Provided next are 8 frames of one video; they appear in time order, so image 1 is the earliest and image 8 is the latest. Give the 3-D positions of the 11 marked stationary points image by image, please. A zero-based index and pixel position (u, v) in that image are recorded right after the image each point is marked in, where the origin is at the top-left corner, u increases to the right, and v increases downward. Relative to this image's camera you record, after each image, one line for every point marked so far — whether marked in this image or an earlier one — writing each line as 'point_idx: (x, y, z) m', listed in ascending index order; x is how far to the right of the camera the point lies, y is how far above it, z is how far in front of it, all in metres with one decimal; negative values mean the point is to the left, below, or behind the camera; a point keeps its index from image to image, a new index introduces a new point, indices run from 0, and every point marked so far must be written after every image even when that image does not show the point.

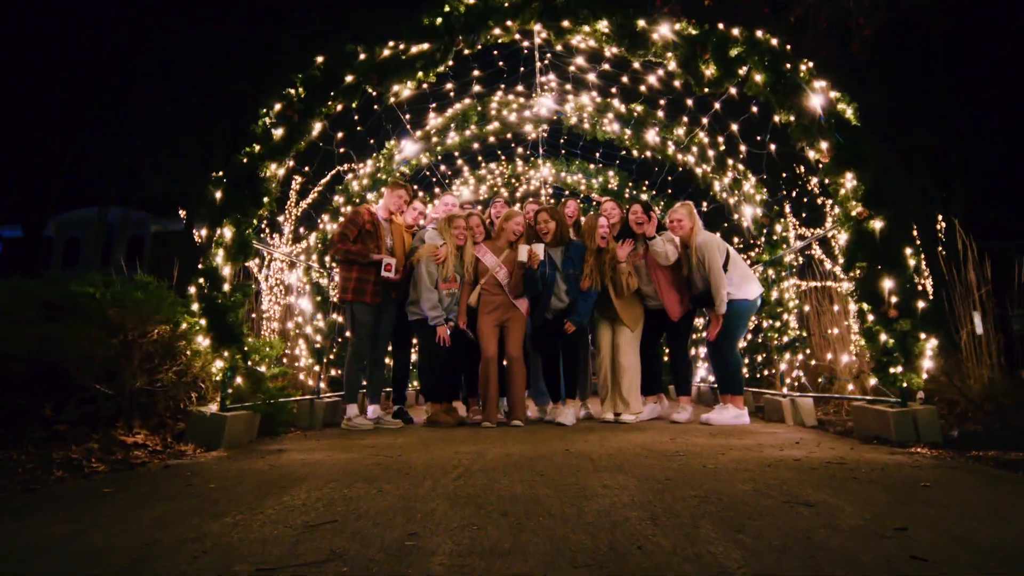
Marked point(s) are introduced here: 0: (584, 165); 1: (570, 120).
0: (+0.6, +1.0, +6.2) m
1: (+0.5, +1.3, +5.5) m
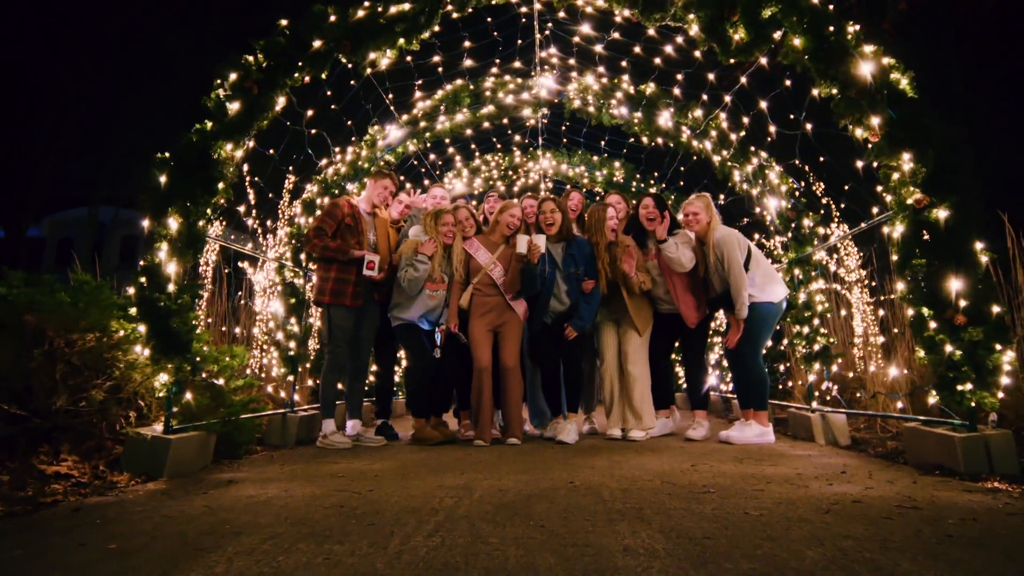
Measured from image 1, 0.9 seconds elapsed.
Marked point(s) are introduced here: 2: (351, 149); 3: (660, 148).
0: (+0.6, +1.0, +5.7) m
1: (+0.4, +1.3, +4.9) m
2: (-1.0, +0.9, +4.6) m
3: (+1.1, +1.0, +5.1) m
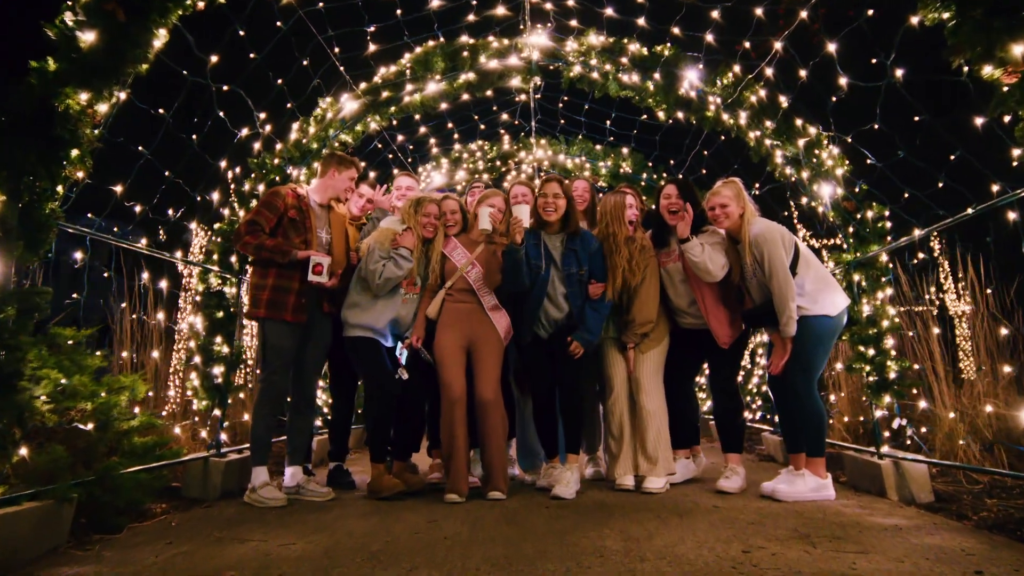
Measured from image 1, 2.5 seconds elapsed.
0: (+0.5, +1.0, +4.8) m
1: (+0.3, +1.2, +4.0) m
2: (-1.1, +0.9, +3.7) m
3: (+1.0, +1.0, +4.2) m
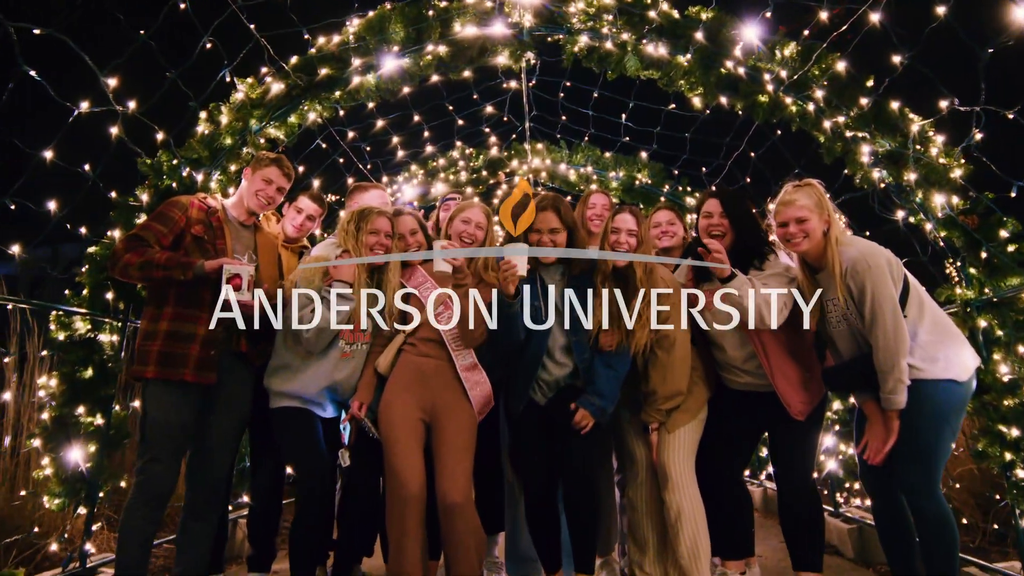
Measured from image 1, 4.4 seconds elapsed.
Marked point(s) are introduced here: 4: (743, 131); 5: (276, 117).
0: (+0.4, +0.7, +3.8) m
1: (+0.3, +1.1, +3.0) m
2: (-1.2, +0.7, +2.7) m
3: (+0.9, +0.8, +3.2) m
4: (+1.0, +0.7, +3.1) m
5: (-1.0, +0.7, +2.9) m
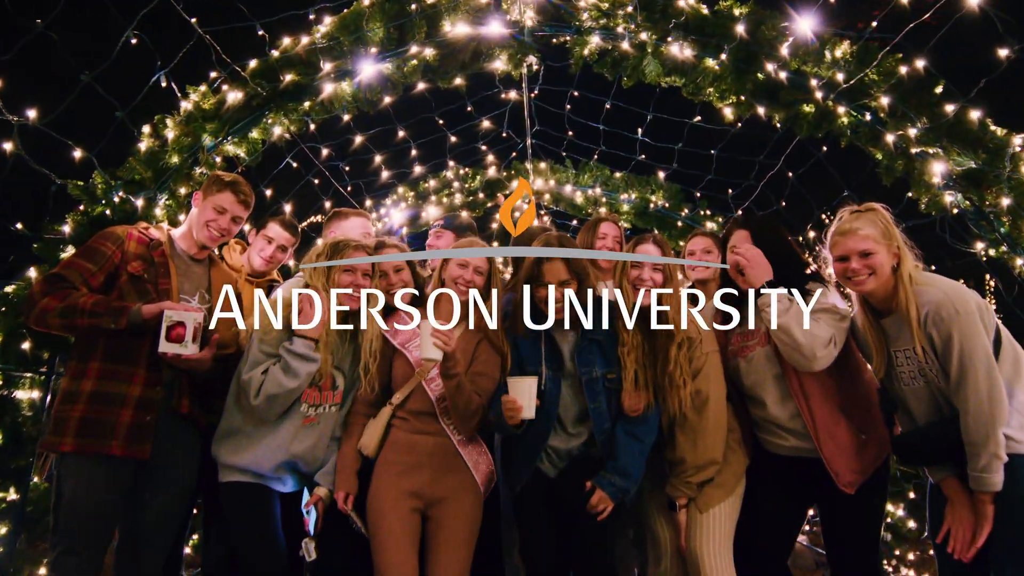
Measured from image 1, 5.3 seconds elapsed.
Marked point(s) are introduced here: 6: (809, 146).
0: (+0.4, +0.6, +3.3) m
1: (+0.3, +0.9, +2.6) m
2: (-1.2, +0.5, +2.3) m
3: (+0.9, +0.6, +2.7) m
4: (+1.0, +0.5, +2.7) m
5: (-1.0, +0.5, +2.4) m
6: (+1.1, +0.5, +2.6) m
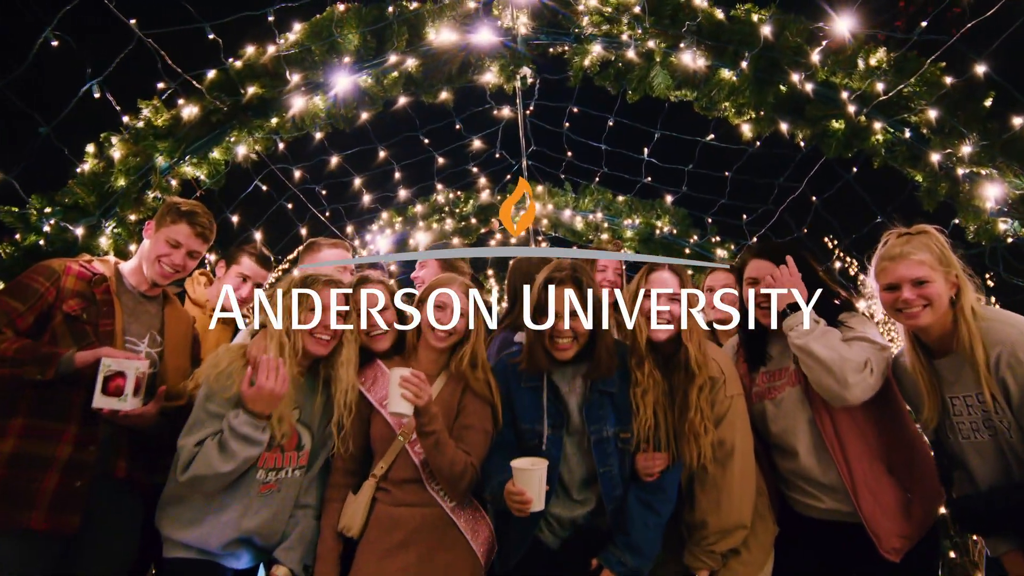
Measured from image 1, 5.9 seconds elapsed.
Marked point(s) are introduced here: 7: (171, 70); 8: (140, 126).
0: (+0.4, +0.4, +3.1) m
1: (+0.3, +0.8, +2.3) m
2: (-1.2, +0.4, +2.0) m
3: (+0.9, +0.5, +2.5) m
4: (+1.0, +0.4, +2.4) m
5: (-1.0, +0.4, +2.2) m
6: (+1.0, +0.4, +2.3) m
7: (-1.0, +0.6, +2.1) m
8: (-1.1, +0.5, +2.0) m
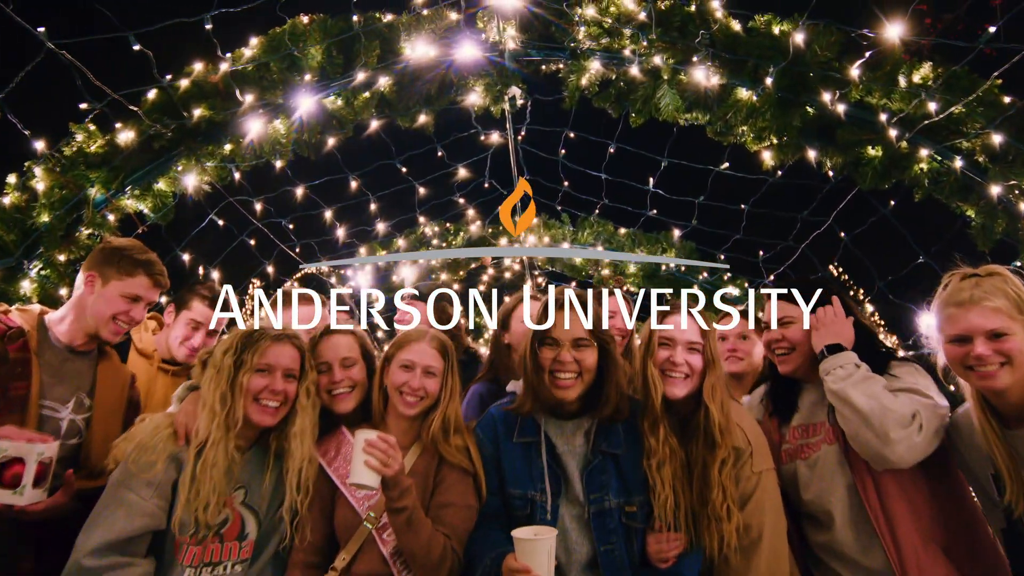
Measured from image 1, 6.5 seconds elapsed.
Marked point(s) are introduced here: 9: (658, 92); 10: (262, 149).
0: (+0.4, +0.2, +2.8) m
1: (+0.2, +0.6, +2.1) m
2: (-1.3, +0.3, +1.7) m
3: (+0.9, +0.3, +2.2) m
4: (+1.0, +0.3, +2.1) m
5: (-1.0, +0.3, +1.9) m
6: (+1.0, +0.3, +2.0) m
7: (-1.0, +0.5, +1.8) m
8: (-1.1, +0.3, +1.8) m
9: (+0.4, +0.5, +2.0) m
10: (-0.7, +0.4, +2.0) m
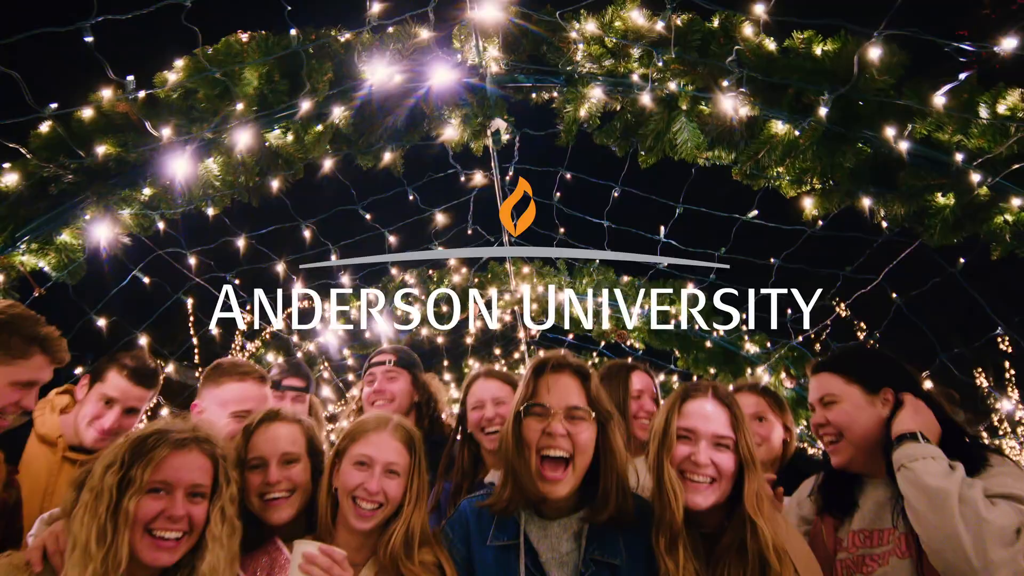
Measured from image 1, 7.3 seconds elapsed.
0: (+0.3, 0.0, +2.4) m
1: (+0.2, +0.4, +1.7) m
2: (-1.3, +0.1, +1.3) m
3: (+0.8, +0.1, +1.8) m
4: (+0.9, +0.1, +1.8) m
5: (-1.1, +0.1, +1.5) m
6: (+1.0, +0.1, +1.6) m
7: (-1.1, +0.3, +1.5) m
8: (-1.2, +0.2, +1.4) m
9: (+0.4, +0.4, +1.7) m
10: (-0.8, +0.2, +1.7) m
